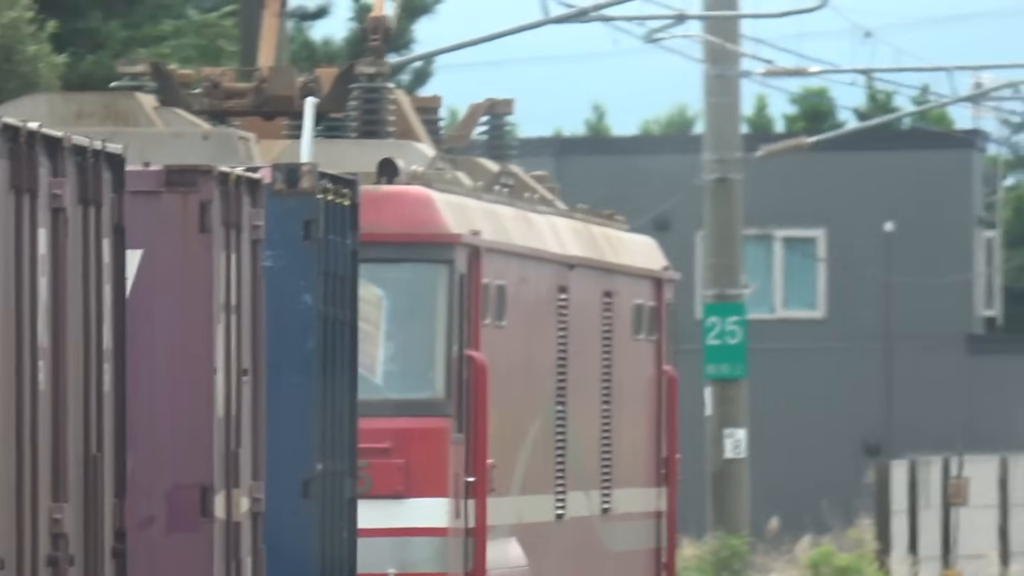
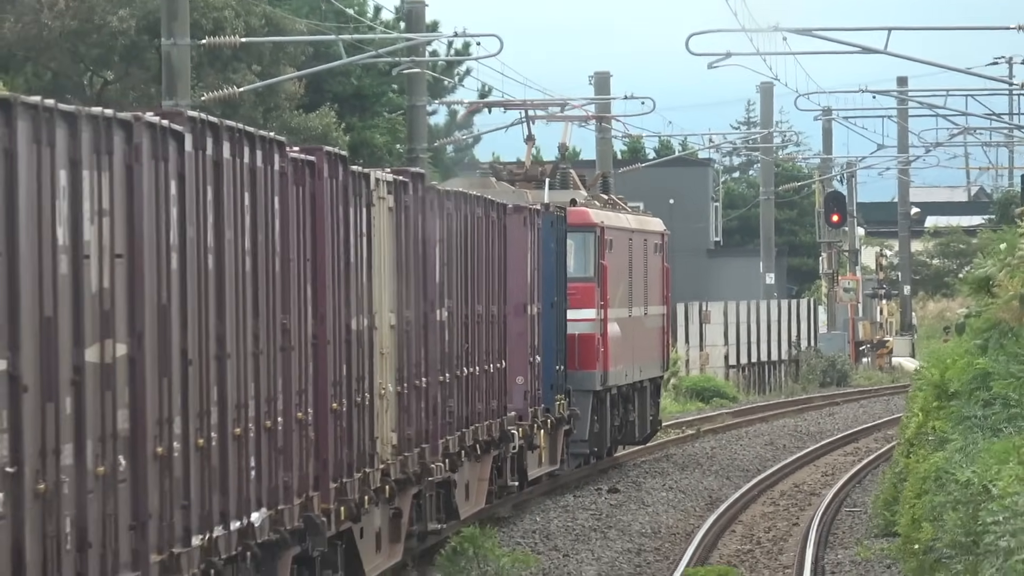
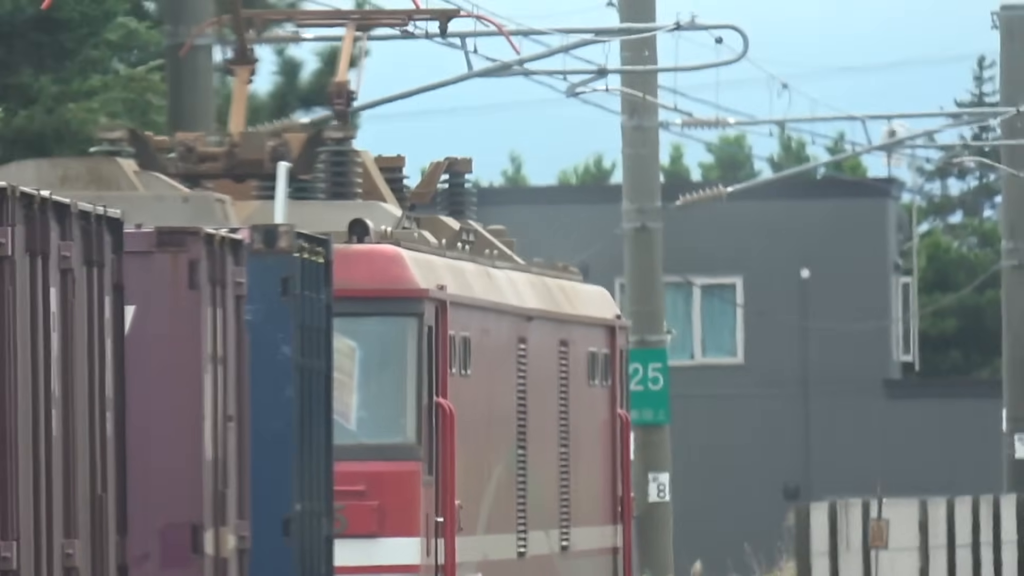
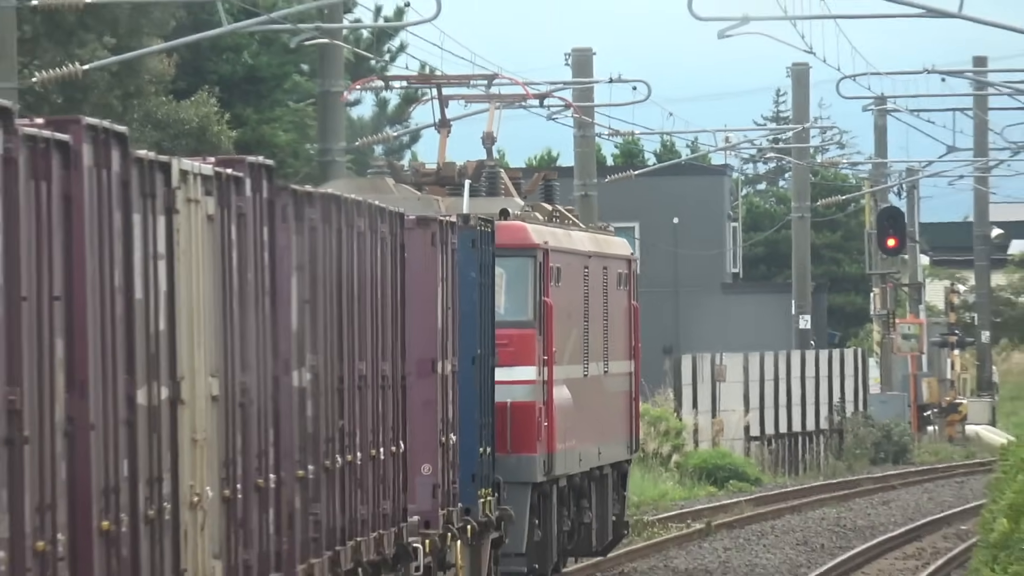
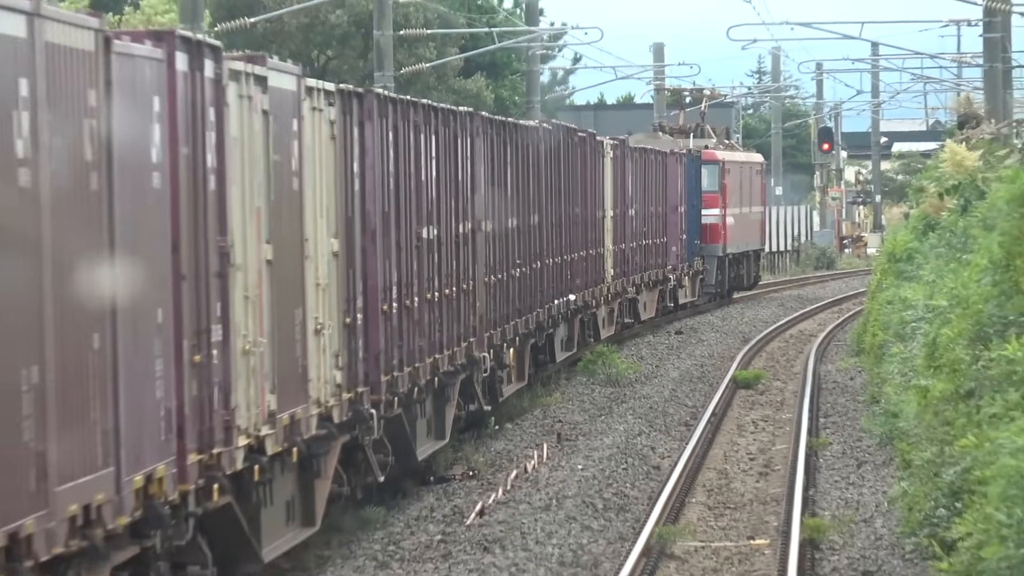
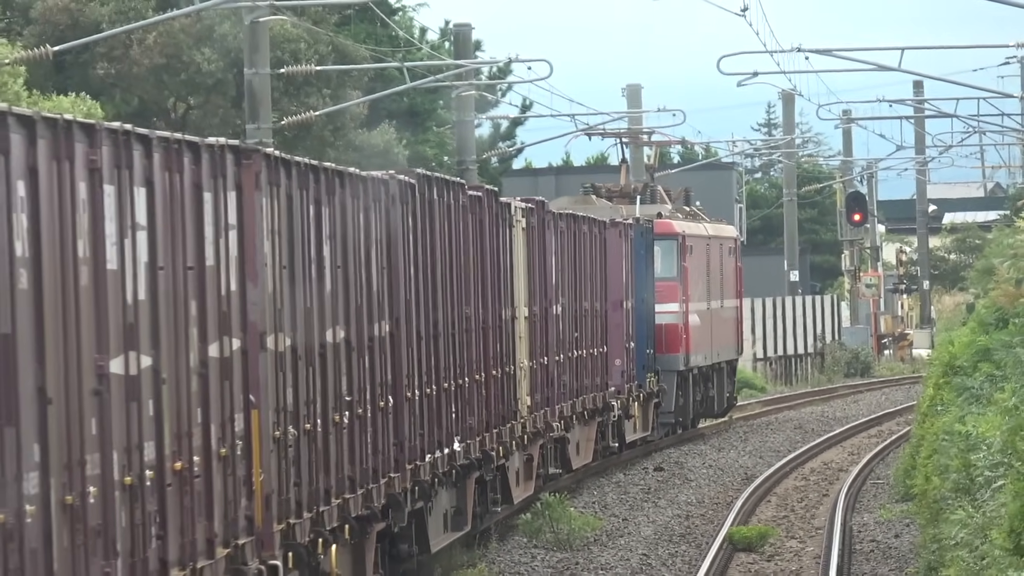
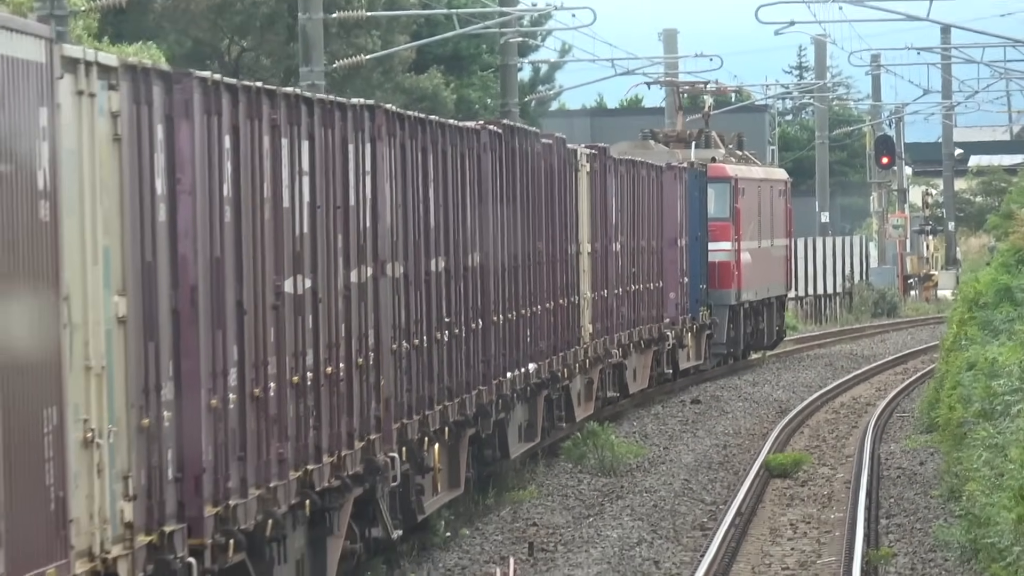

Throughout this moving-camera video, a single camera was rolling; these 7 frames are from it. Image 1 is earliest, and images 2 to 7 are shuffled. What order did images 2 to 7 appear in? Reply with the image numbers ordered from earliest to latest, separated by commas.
3, 4, 2, 6, 7, 5
